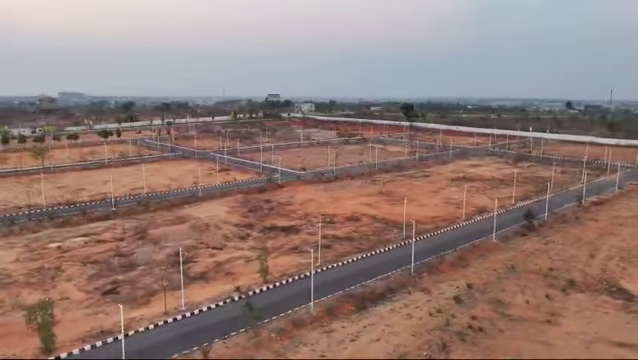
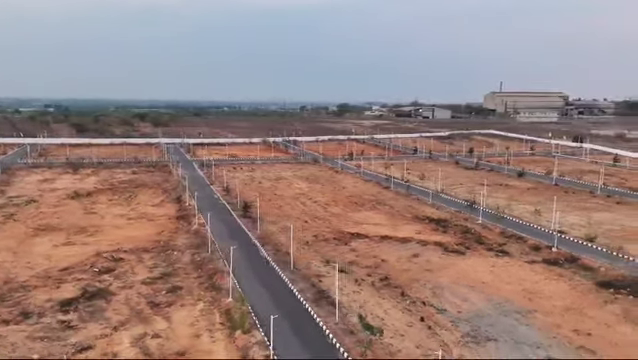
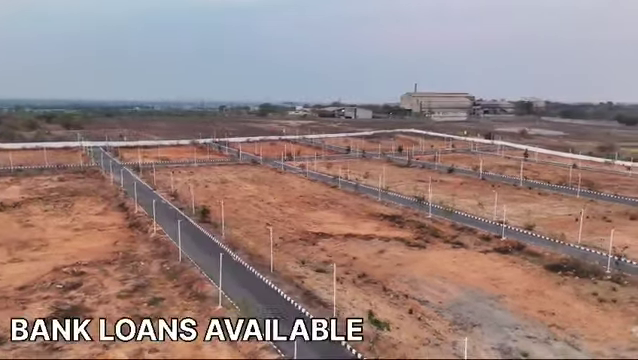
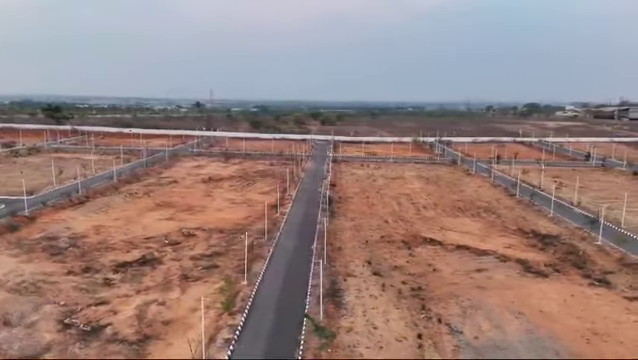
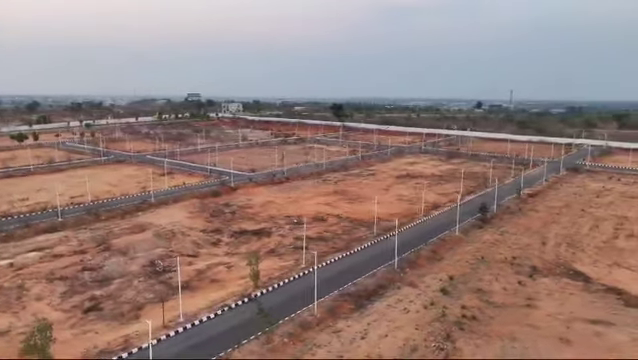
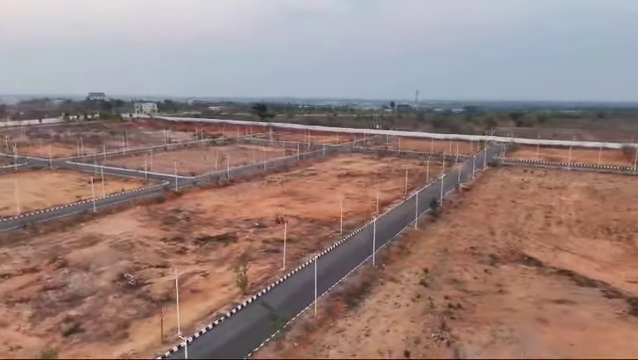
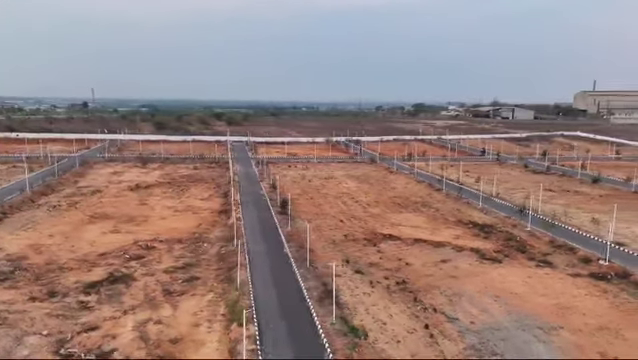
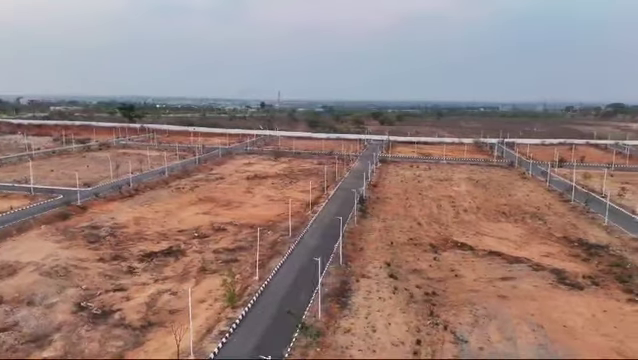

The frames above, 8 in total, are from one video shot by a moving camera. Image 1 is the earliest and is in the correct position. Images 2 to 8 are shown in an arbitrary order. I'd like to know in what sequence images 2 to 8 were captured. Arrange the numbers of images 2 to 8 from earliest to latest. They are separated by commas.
5, 6, 8, 4, 7, 2, 3
